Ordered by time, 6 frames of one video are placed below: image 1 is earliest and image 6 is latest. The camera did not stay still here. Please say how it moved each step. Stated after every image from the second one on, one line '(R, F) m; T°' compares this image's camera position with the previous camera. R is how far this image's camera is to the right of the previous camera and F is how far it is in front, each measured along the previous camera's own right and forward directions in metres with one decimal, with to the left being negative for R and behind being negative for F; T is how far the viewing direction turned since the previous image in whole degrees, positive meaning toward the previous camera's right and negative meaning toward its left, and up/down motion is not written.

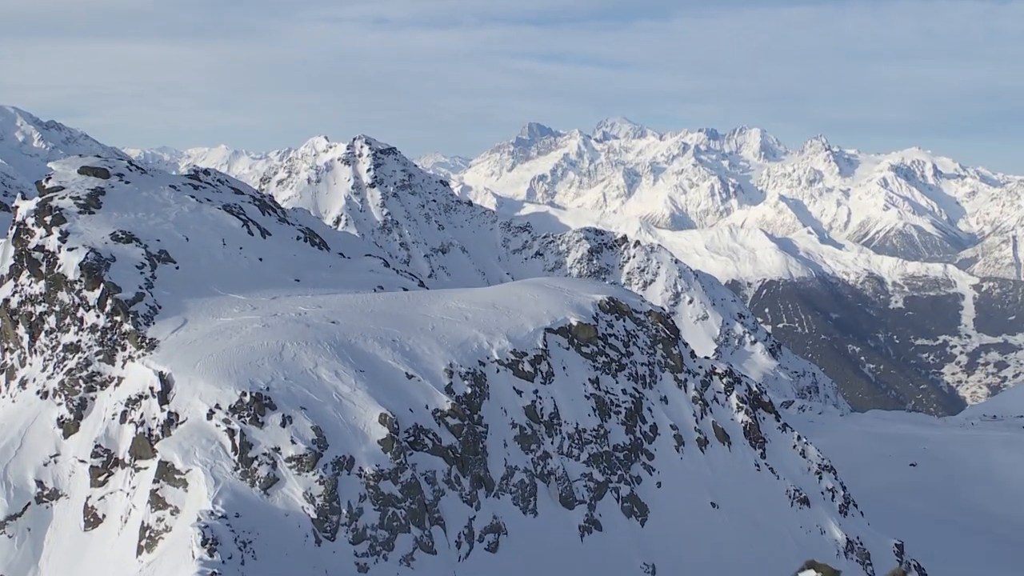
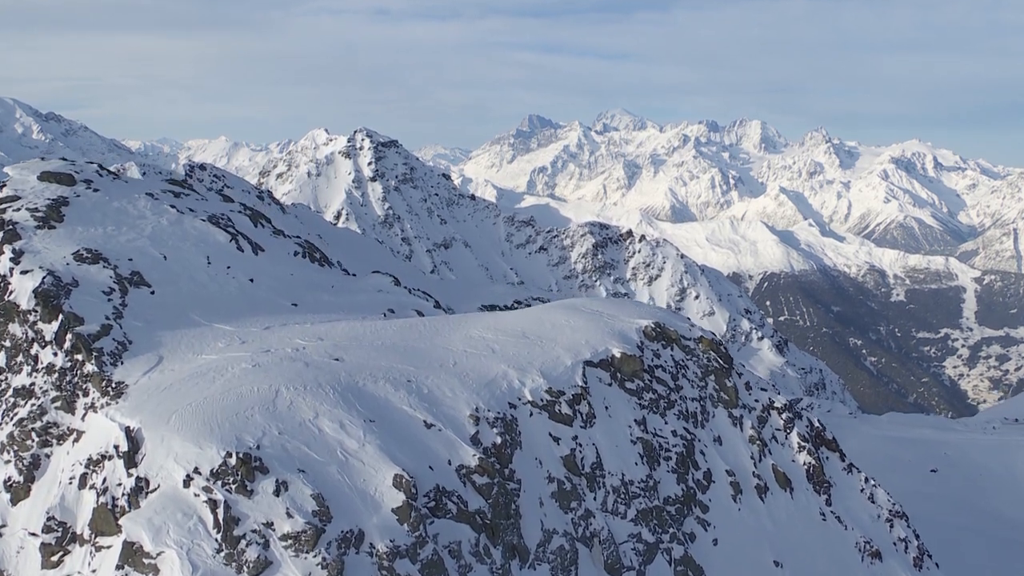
(-1.3, +4.9) m; 0°
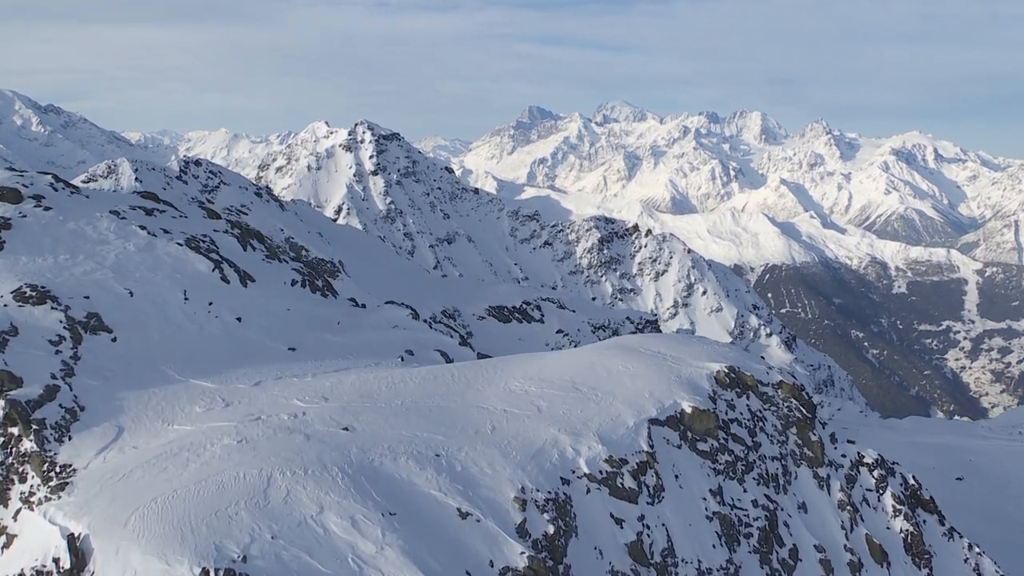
(-1.5, +5.5) m; 0°
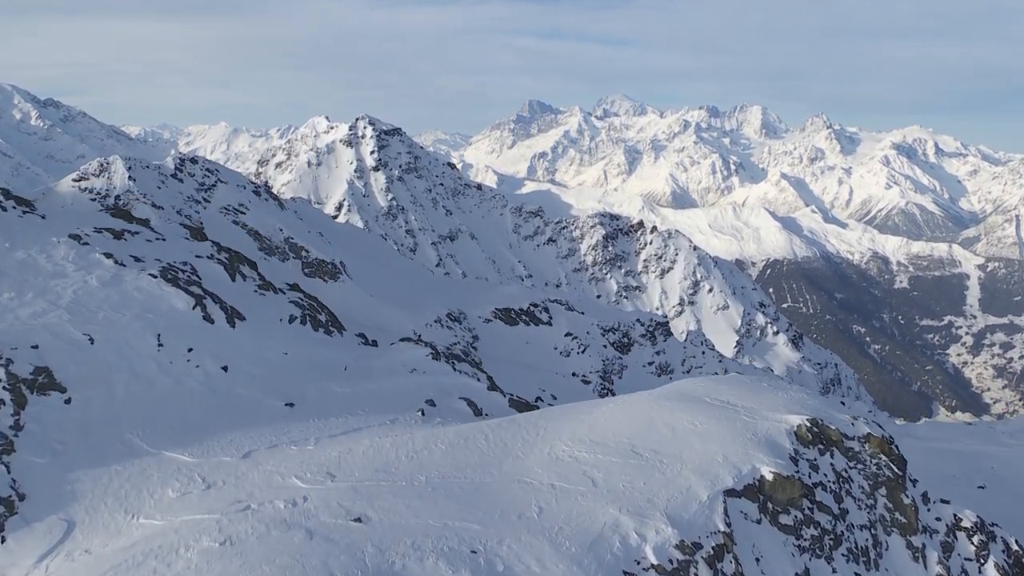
(-1.2, +4.3) m; 0°
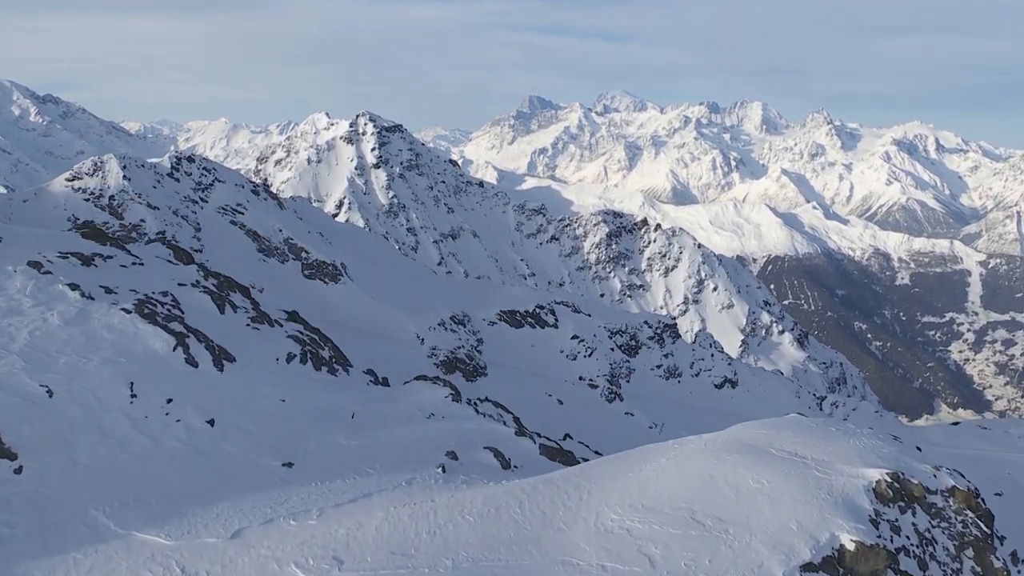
(-0.8, +3.0) m; 0°
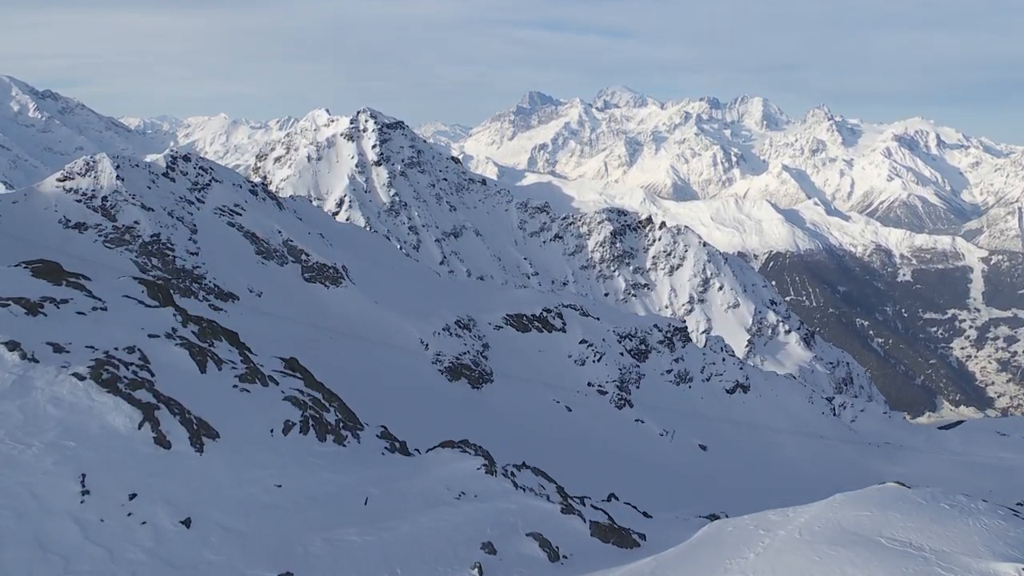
(-1.0, +3.6) m; 0°
